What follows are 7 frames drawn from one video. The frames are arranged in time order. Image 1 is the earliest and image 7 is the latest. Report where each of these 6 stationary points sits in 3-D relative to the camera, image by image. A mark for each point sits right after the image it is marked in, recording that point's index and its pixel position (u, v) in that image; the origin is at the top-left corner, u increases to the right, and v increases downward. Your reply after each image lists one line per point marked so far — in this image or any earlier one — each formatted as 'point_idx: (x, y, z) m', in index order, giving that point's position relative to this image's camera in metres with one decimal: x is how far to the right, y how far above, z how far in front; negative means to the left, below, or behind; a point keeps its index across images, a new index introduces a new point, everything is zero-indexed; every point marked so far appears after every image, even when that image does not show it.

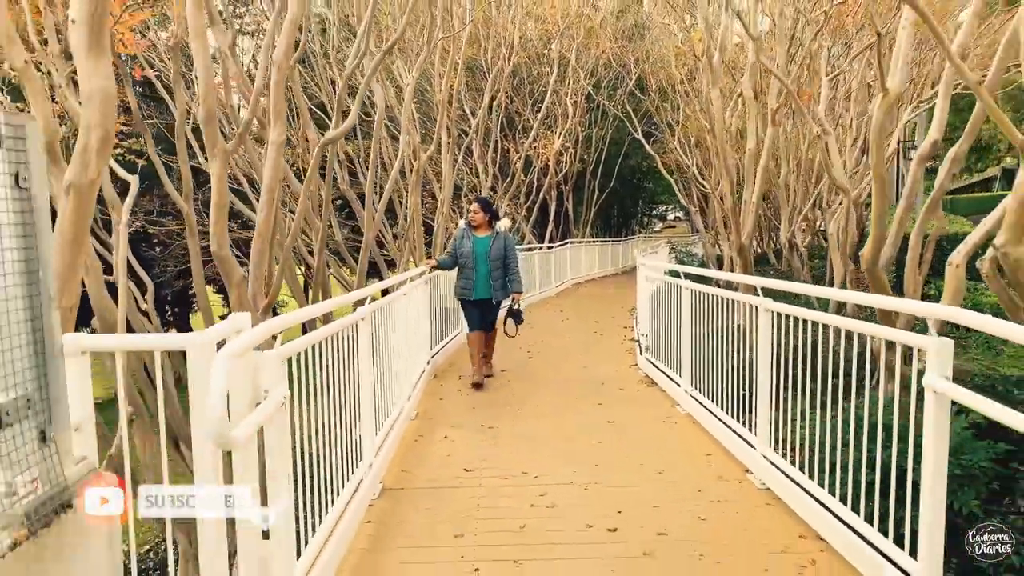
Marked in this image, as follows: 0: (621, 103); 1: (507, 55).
0: (+2.8, +4.7, +17.9) m
1: (-0.1, +4.3, +13.1) m
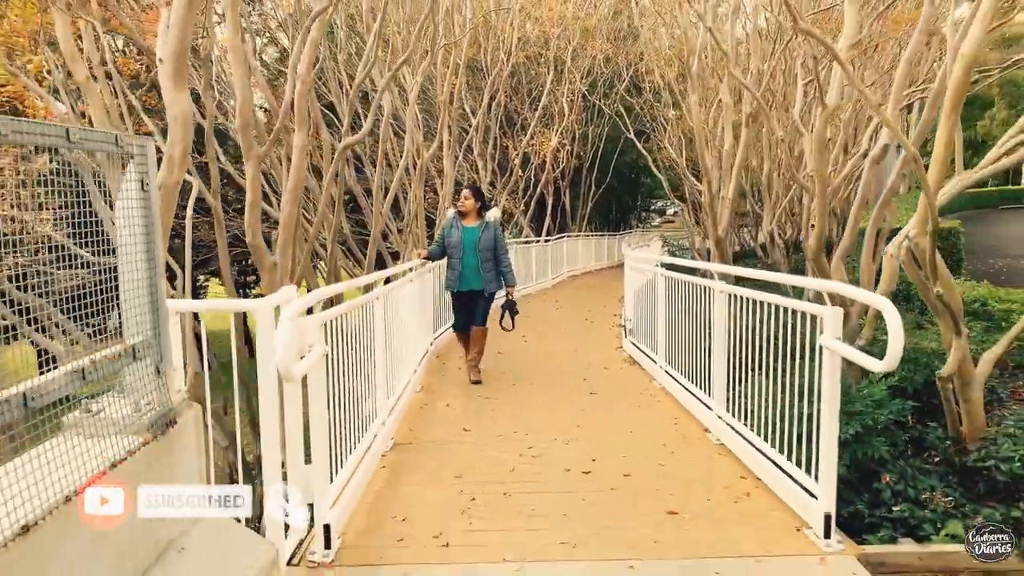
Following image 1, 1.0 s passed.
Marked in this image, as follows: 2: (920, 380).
0: (+2.7, +4.9, +18.6) m
1: (-0.1, +4.5, +13.8) m
2: (+3.0, -0.7, +5.1) m
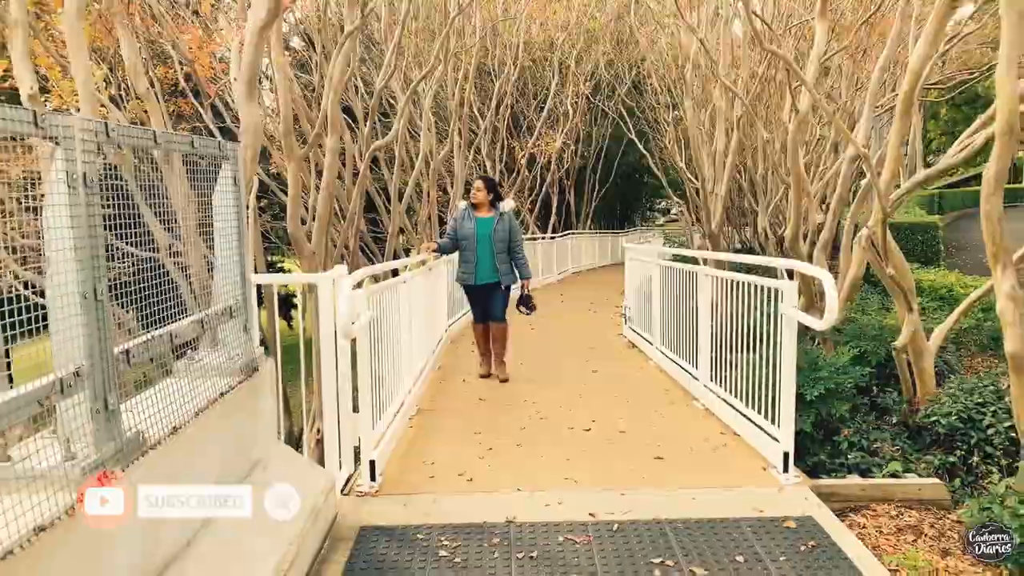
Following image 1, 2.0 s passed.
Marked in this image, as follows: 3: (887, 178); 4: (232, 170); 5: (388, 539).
0: (+2.9, +5.0, +19.3) m
1: (0.0, +4.6, +14.5) m
2: (+3.0, -0.5, +5.8) m
3: (+2.9, +0.8, +5.5) m
4: (-1.4, +0.6, +3.6) m
5: (-0.6, -1.3, +3.6) m
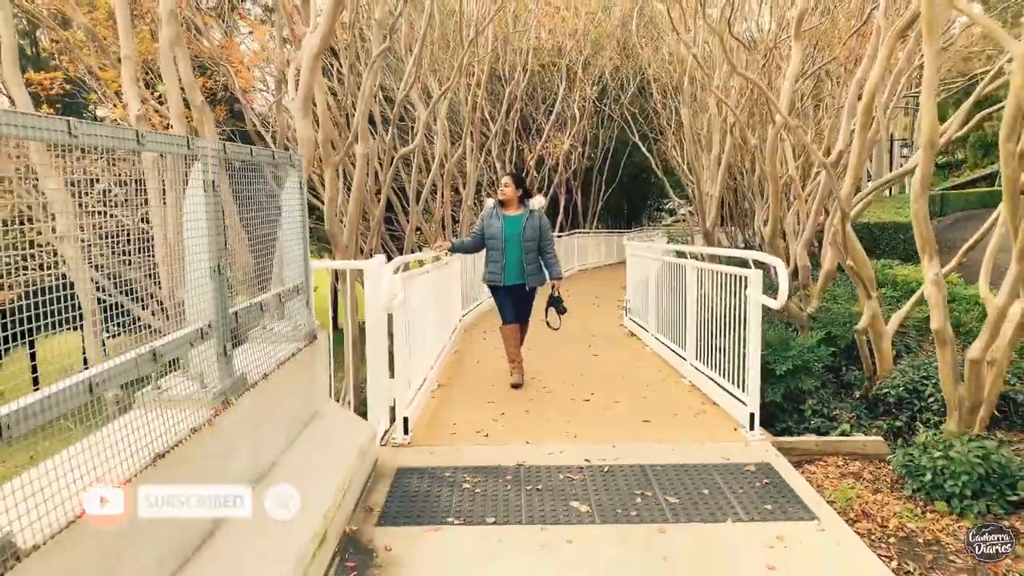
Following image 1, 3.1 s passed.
0: (+3.2, +5.1, +20.1) m
1: (+0.2, +4.7, +15.3) m
2: (+3.1, -0.5, +6.6) m
3: (+3.0, +0.9, +6.3) m
4: (-1.3, +0.7, +4.4) m
5: (-0.6, -1.2, +4.4) m
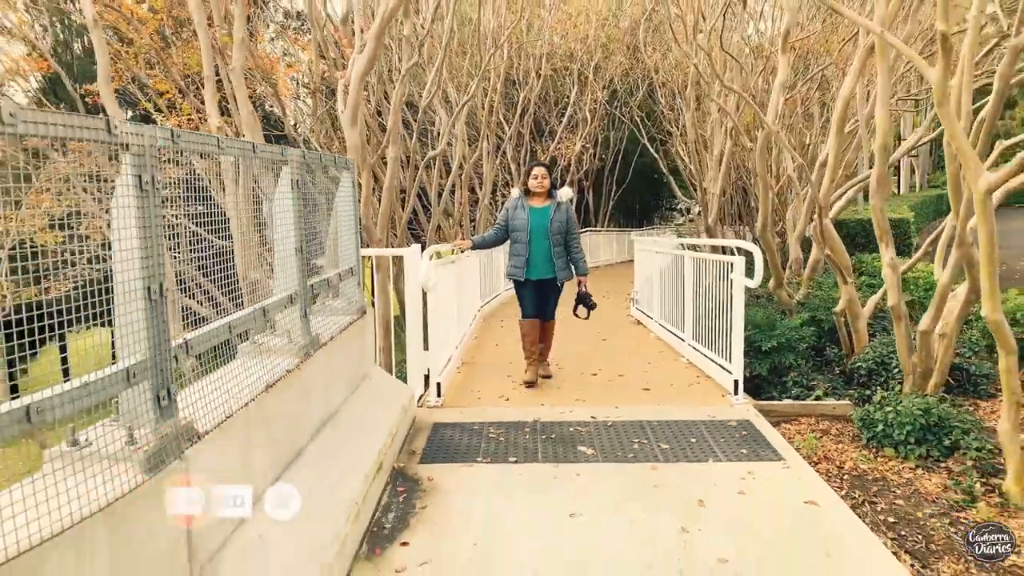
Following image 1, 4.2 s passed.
0: (+3.6, +5.2, +20.8) m
1: (+0.5, +4.9, +16.1) m
2: (+3.3, -0.3, +7.4) m
3: (+3.2, +1.1, +7.0) m
4: (-1.2, +0.8, +5.3) m
5: (-0.4, -1.1, +5.2) m
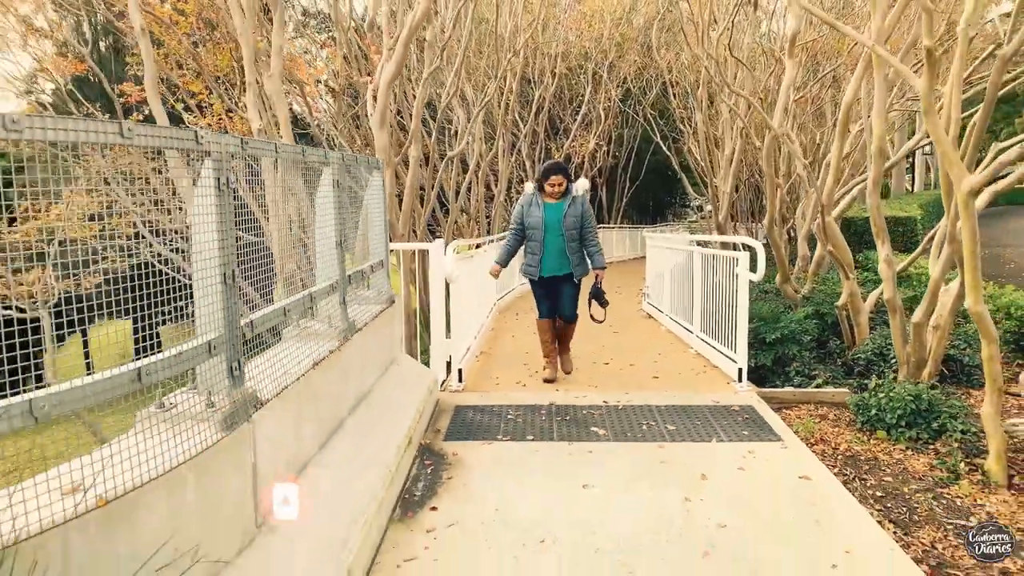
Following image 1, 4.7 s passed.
0: (+4.0, +5.4, +21.1) m
1: (+0.9, +5.0, +16.5) m
2: (+3.5, -0.3, +7.7) m
3: (+3.3, +1.1, +7.3) m
4: (-1.1, +0.9, +5.6) m
5: (-0.3, -1.0, +5.6) m
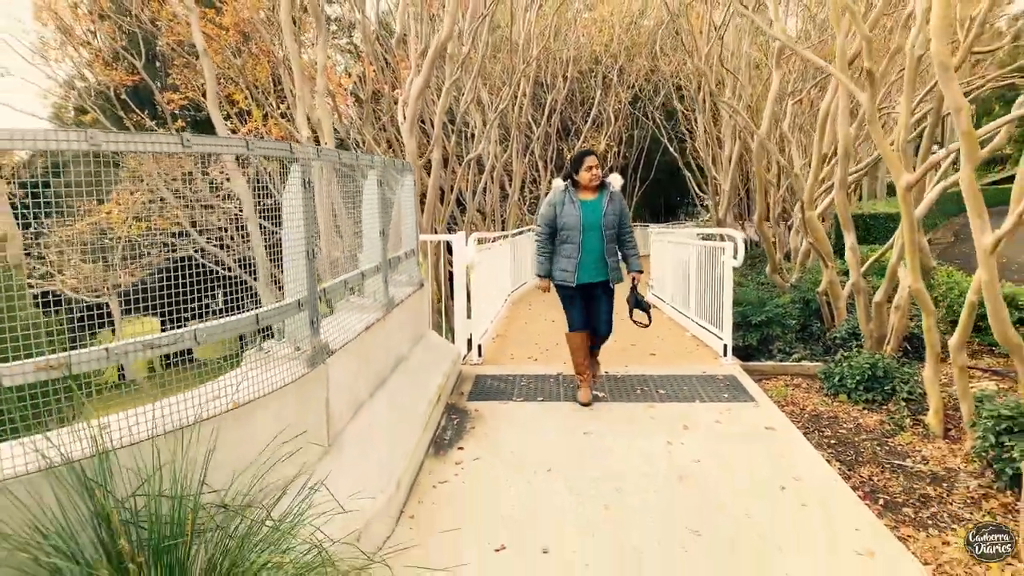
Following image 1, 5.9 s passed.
0: (+4.5, +5.5, +21.9) m
1: (+1.2, +5.1, +17.3) m
2: (+3.6, -0.1, +8.5) m
3: (+3.5, +1.2, +8.2) m
4: (-0.9, +1.0, +6.5) m
5: (-0.2, -0.8, +6.5) m
